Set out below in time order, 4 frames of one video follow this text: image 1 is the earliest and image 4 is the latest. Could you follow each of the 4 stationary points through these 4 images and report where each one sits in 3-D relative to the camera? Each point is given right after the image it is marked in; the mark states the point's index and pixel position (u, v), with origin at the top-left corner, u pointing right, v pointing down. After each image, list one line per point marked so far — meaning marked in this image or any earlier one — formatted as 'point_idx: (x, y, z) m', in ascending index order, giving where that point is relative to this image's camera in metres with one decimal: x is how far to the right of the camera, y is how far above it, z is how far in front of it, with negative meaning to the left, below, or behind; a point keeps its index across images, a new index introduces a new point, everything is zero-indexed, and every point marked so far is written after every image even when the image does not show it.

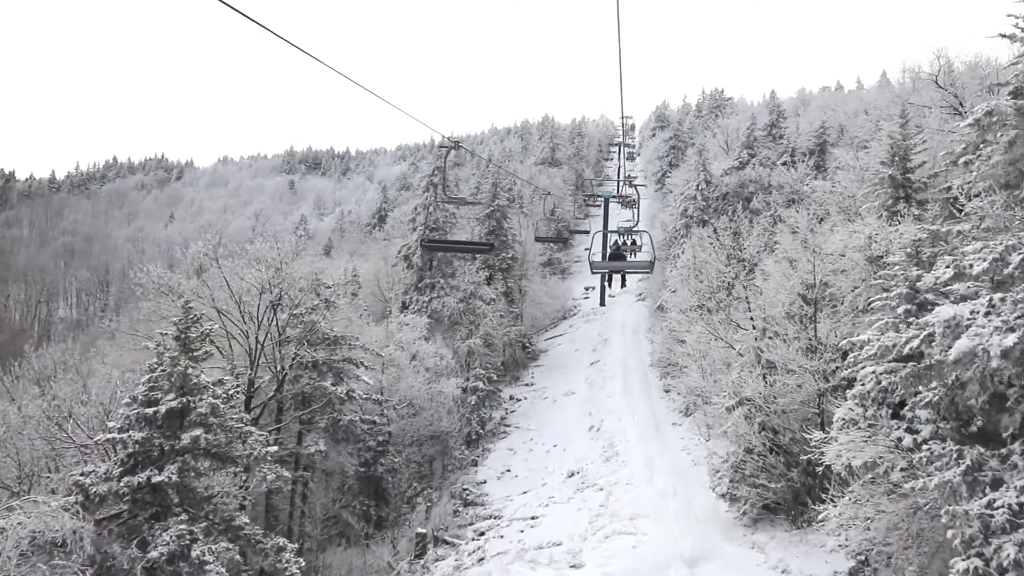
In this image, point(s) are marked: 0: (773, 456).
0: (+4.2, -2.7, +15.3) m
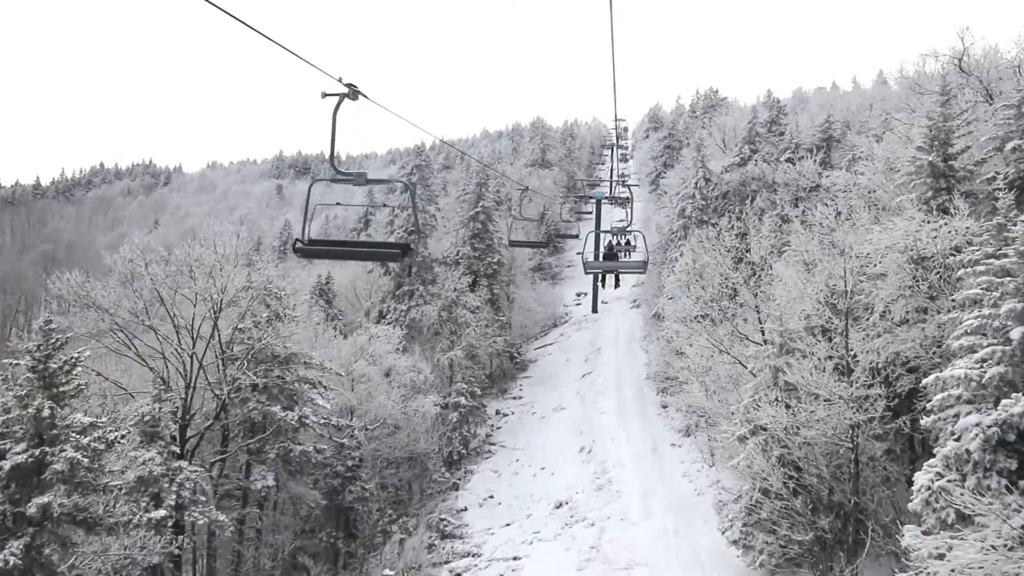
0: (+3.8, -2.8, +12.8) m
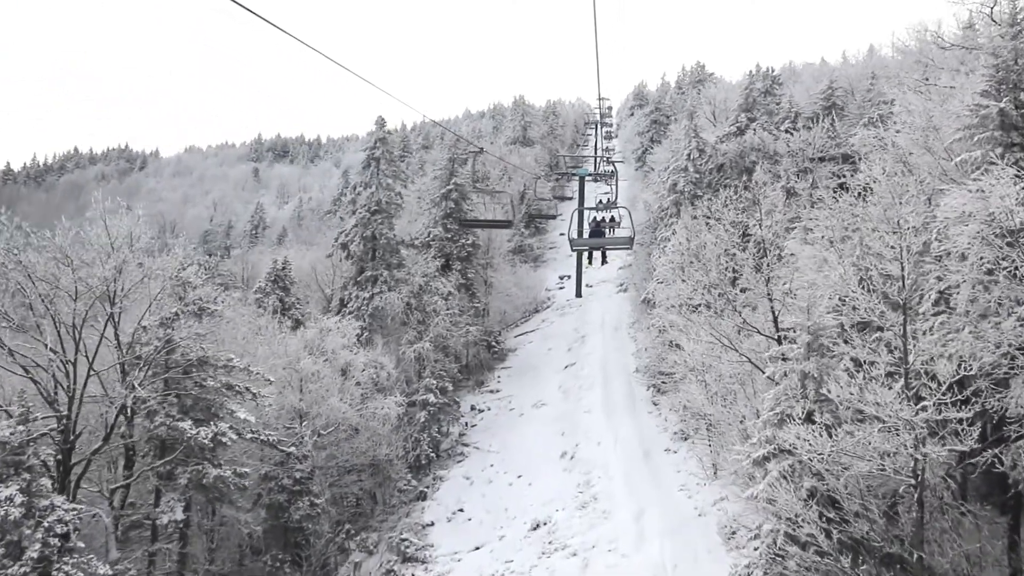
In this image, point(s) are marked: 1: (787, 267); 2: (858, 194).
0: (+3.4, -2.7, +9.7) m
1: (+4.6, +0.4, +15.7) m
2: (+5.4, +1.5, +14.8) m
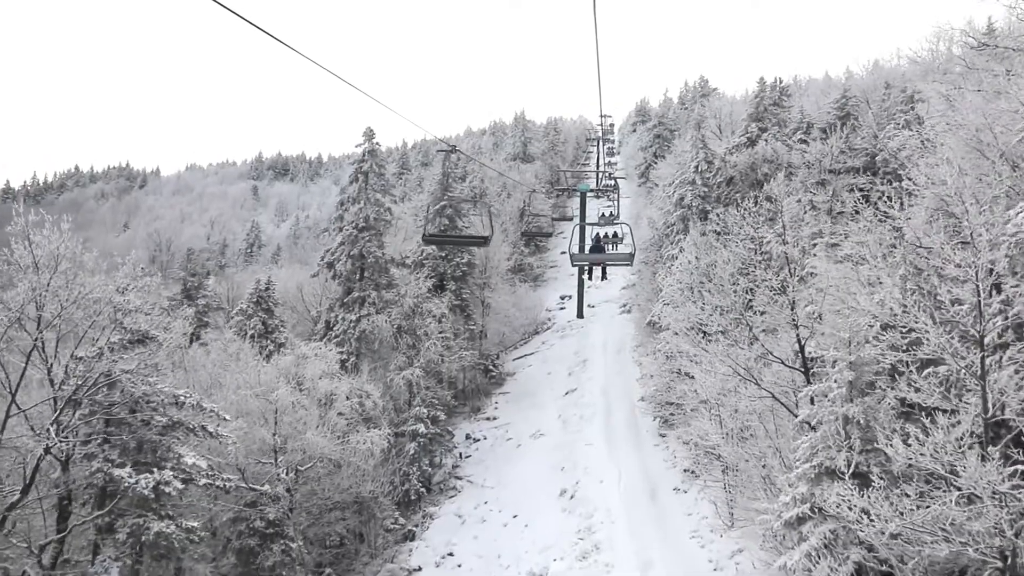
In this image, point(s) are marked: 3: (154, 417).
0: (+3.2, -2.9, +7.8) m
1: (+4.4, 0.0, +13.8) m
2: (+5.3, +1.2, +12.9) m
3: (-5.1, -1.8, +13.4) m
